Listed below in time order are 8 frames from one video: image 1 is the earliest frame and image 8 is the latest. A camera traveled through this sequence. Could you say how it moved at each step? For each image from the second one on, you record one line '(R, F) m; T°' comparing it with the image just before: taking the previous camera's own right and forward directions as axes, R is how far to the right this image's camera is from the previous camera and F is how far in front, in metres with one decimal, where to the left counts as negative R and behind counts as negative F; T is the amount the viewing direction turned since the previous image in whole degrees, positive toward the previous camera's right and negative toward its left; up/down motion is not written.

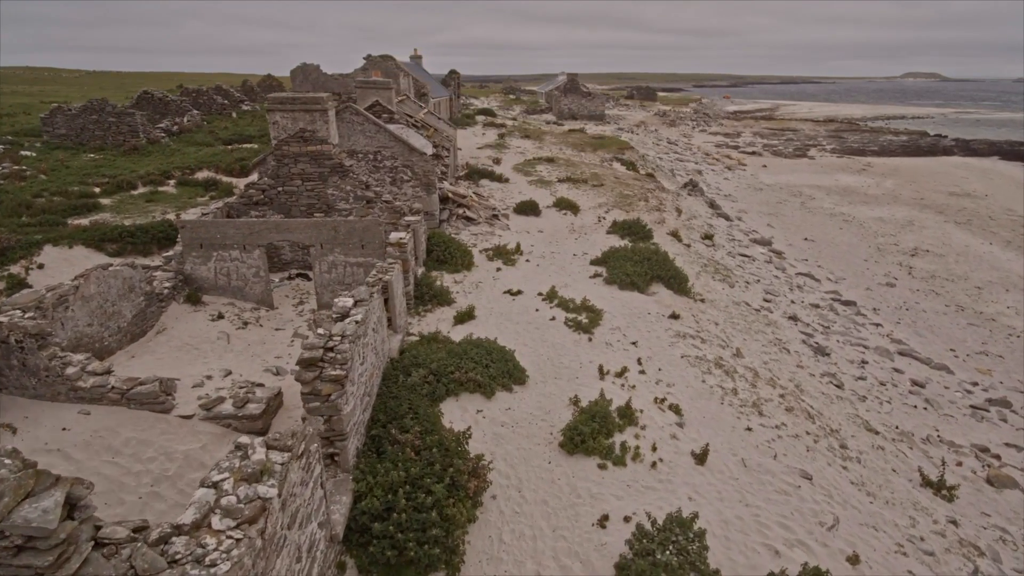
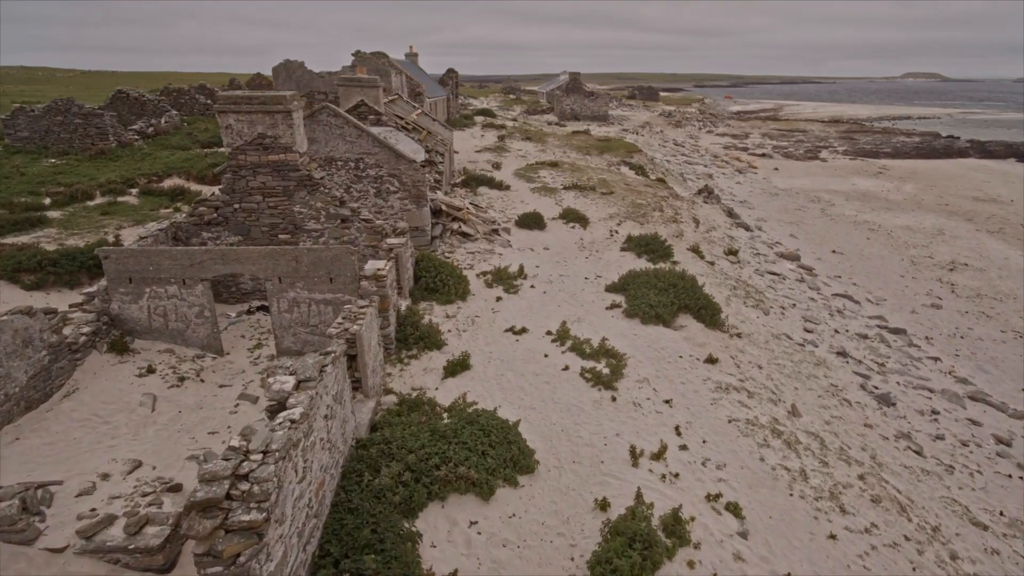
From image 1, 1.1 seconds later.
(-0.1, +2.8) m; 0°
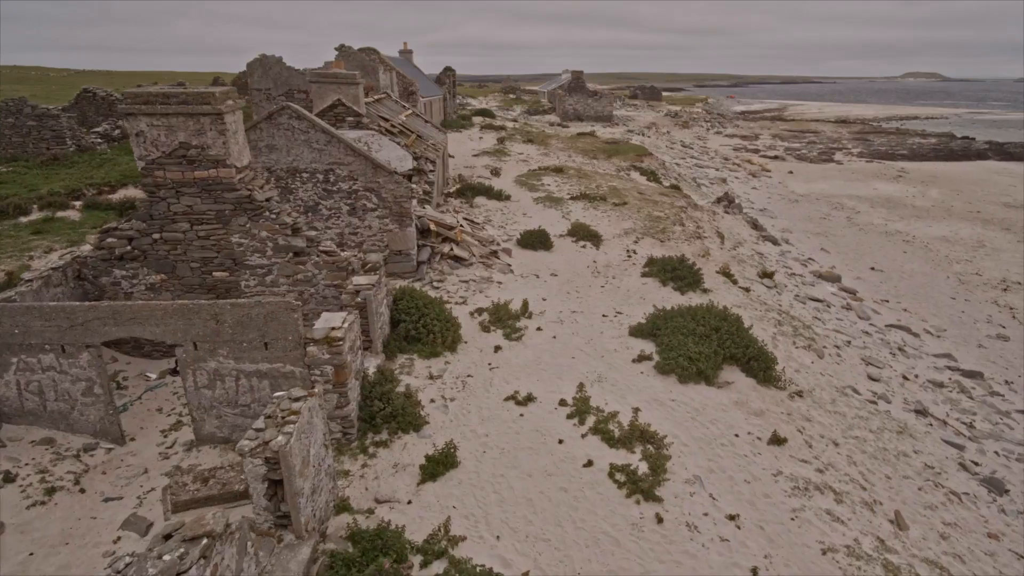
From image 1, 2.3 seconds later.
(0.0, +3.2) m; 0°
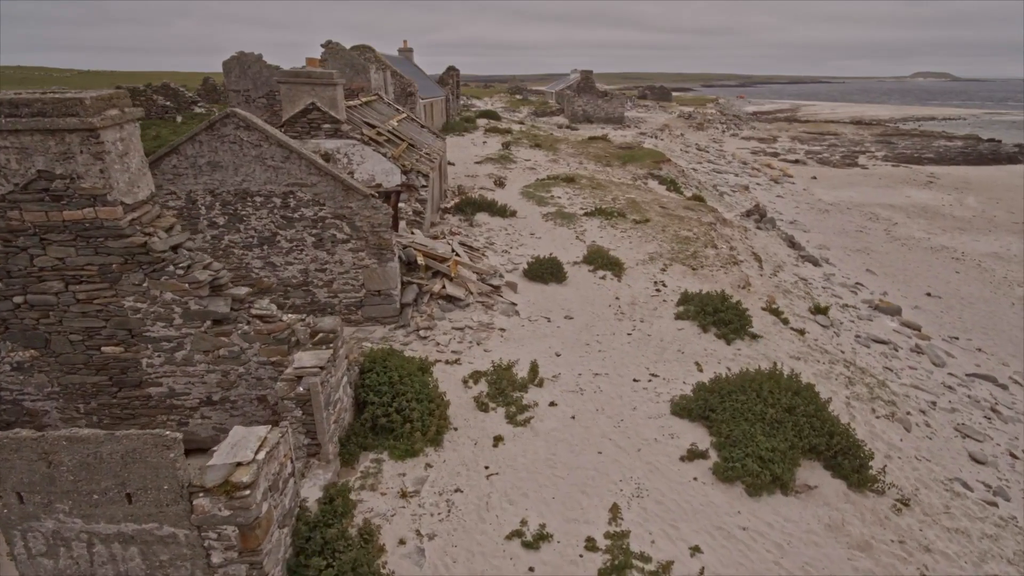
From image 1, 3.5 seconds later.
(0.0, +3.1) m; -1°
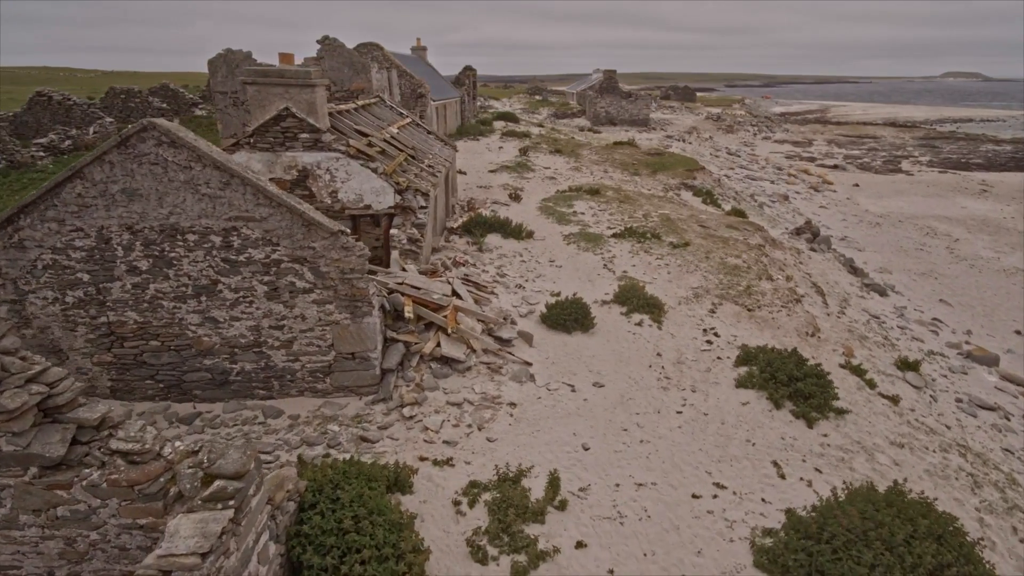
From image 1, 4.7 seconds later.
(+0.1, +3.1) m; -2°
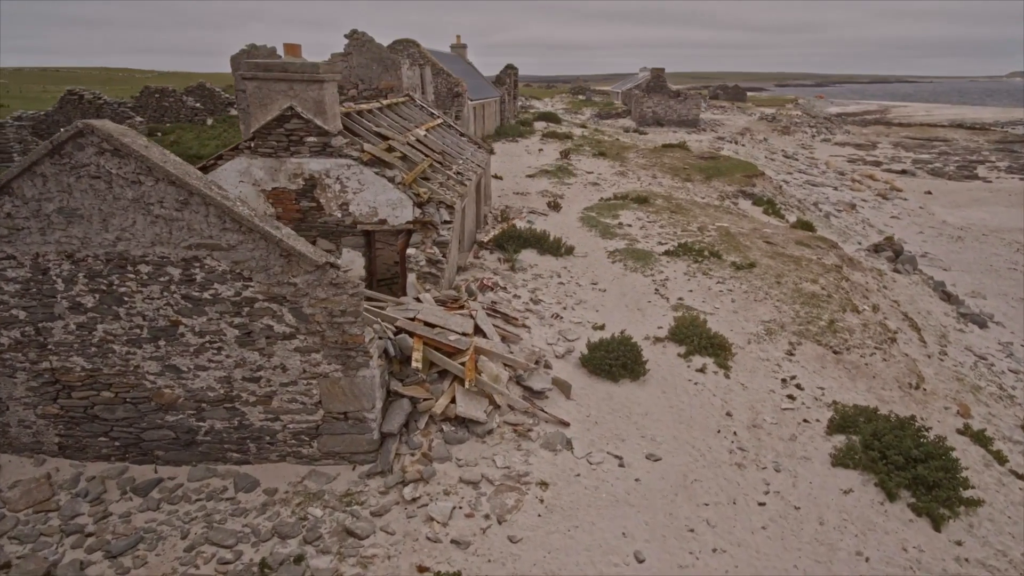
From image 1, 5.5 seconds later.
(0.0, +2.2) m; -4°
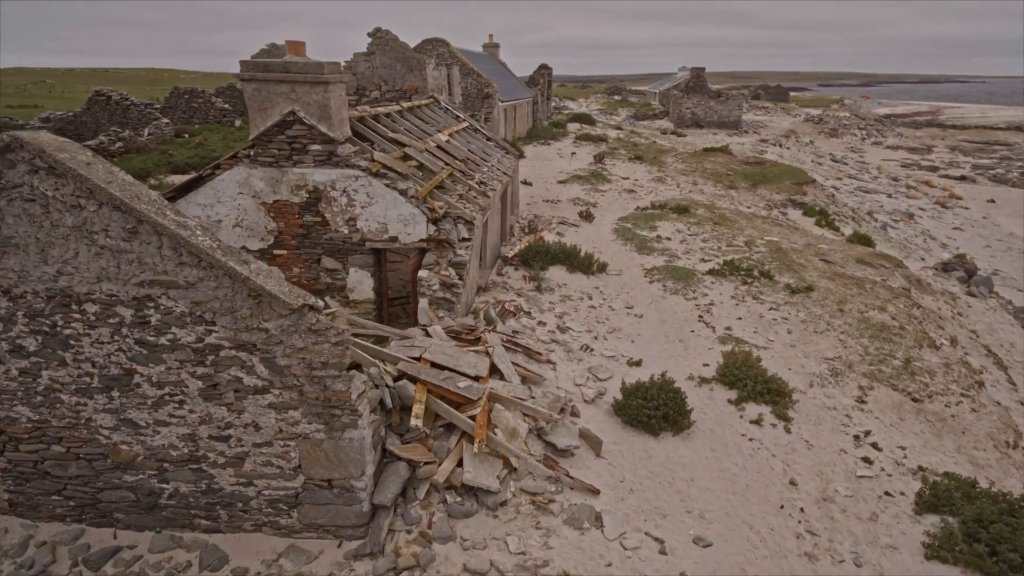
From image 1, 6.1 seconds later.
(+0.1, +1.4) m; -3°
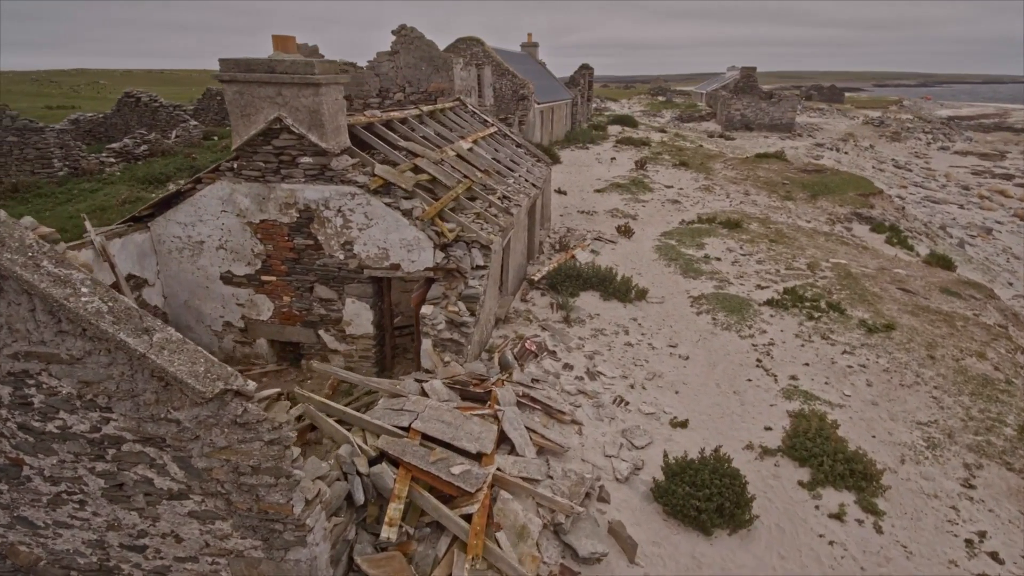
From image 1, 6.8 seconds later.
(+0.3, +1.8) m; -4°
